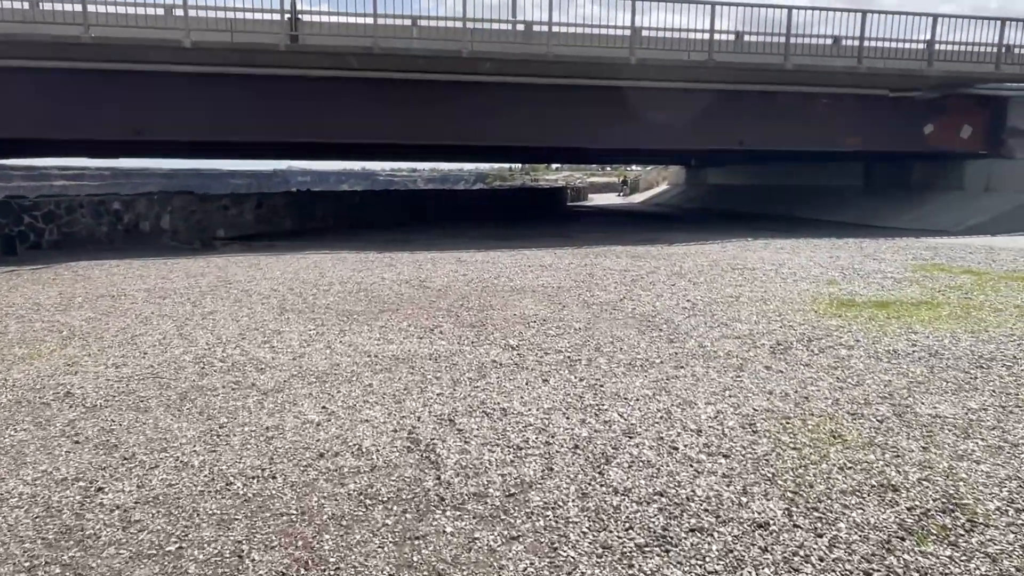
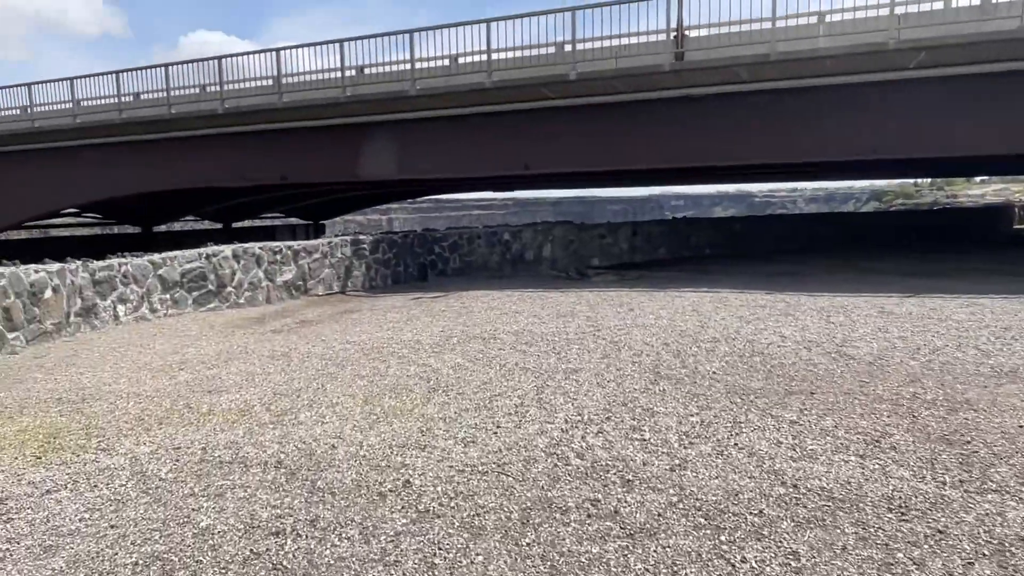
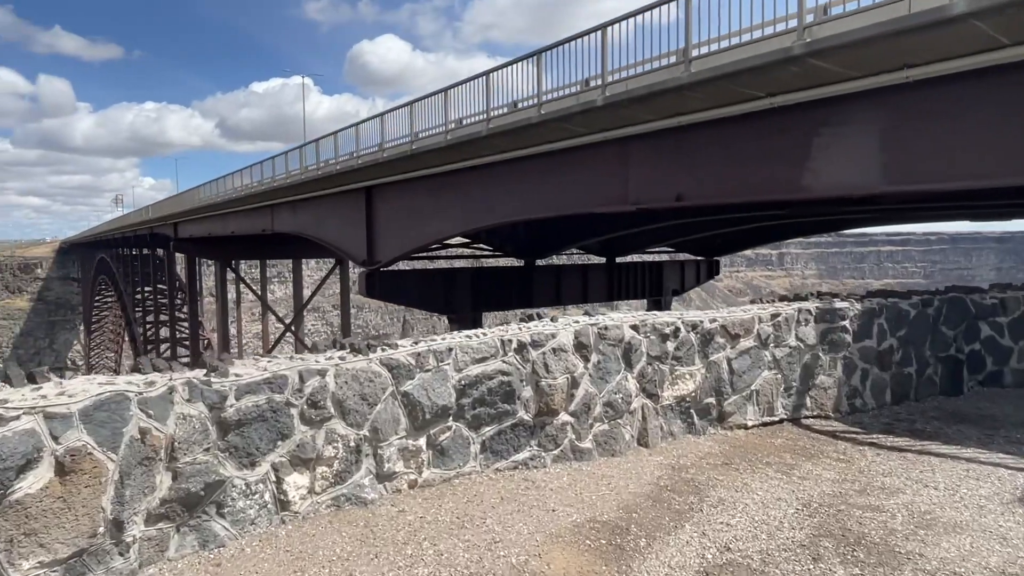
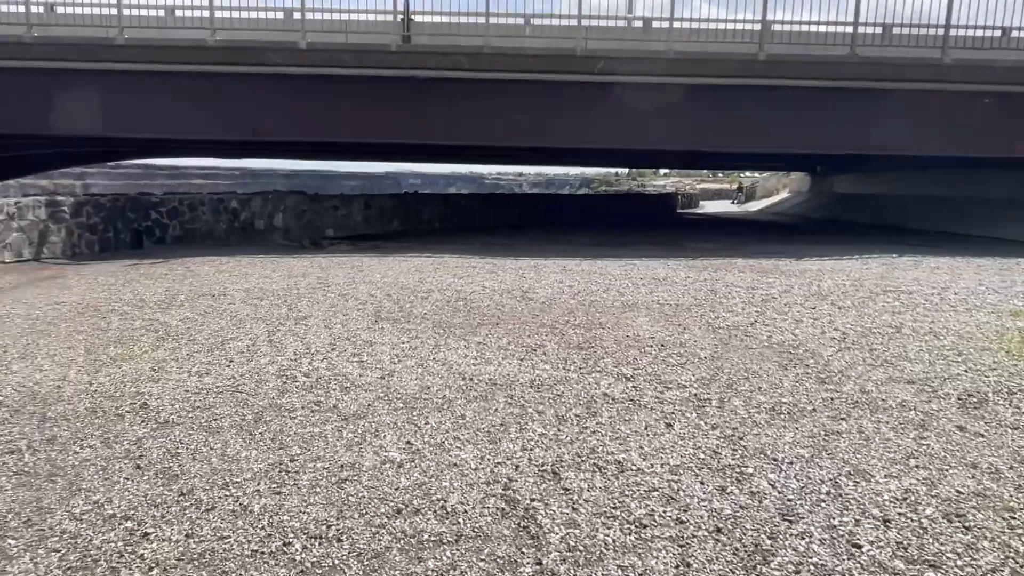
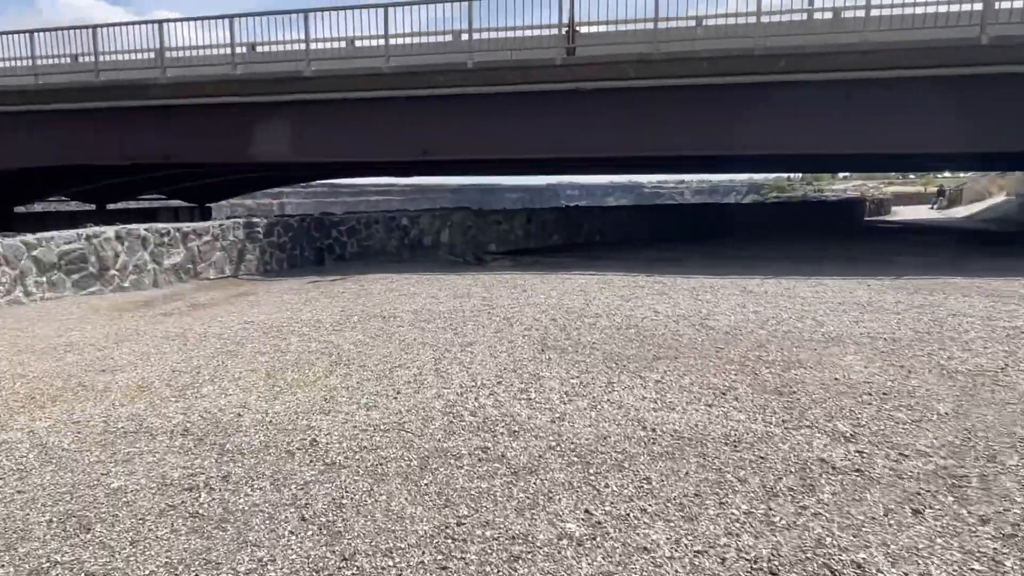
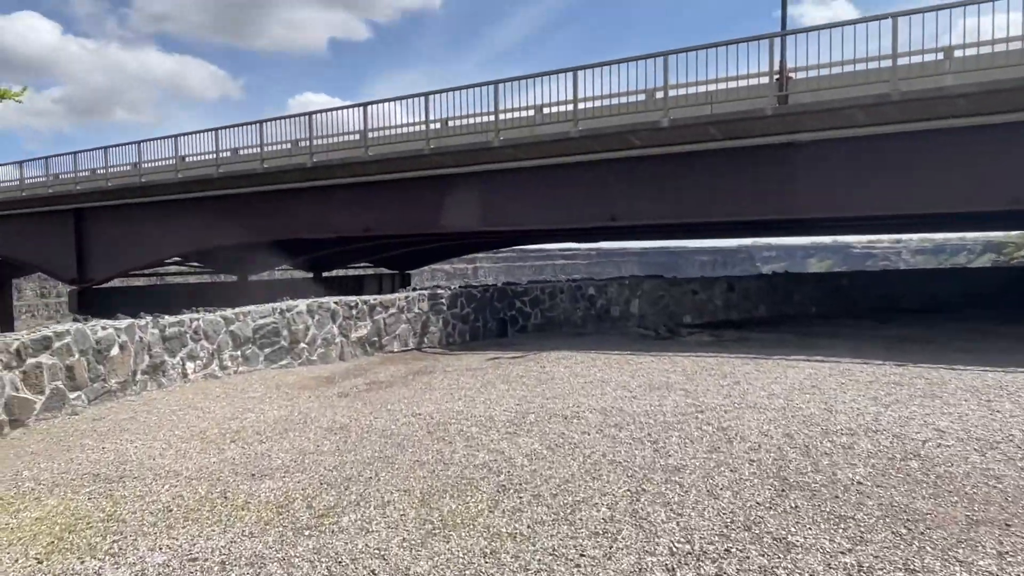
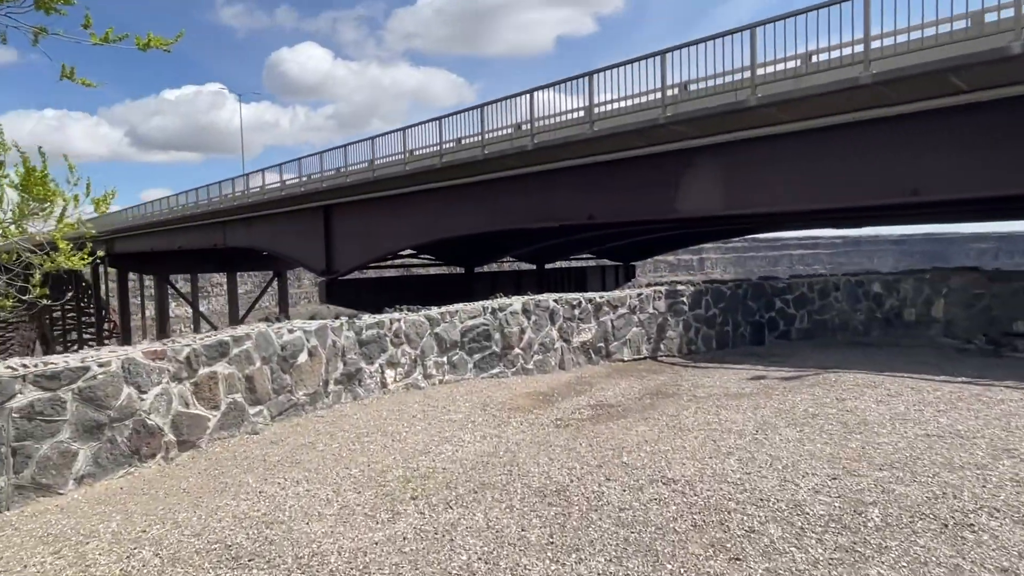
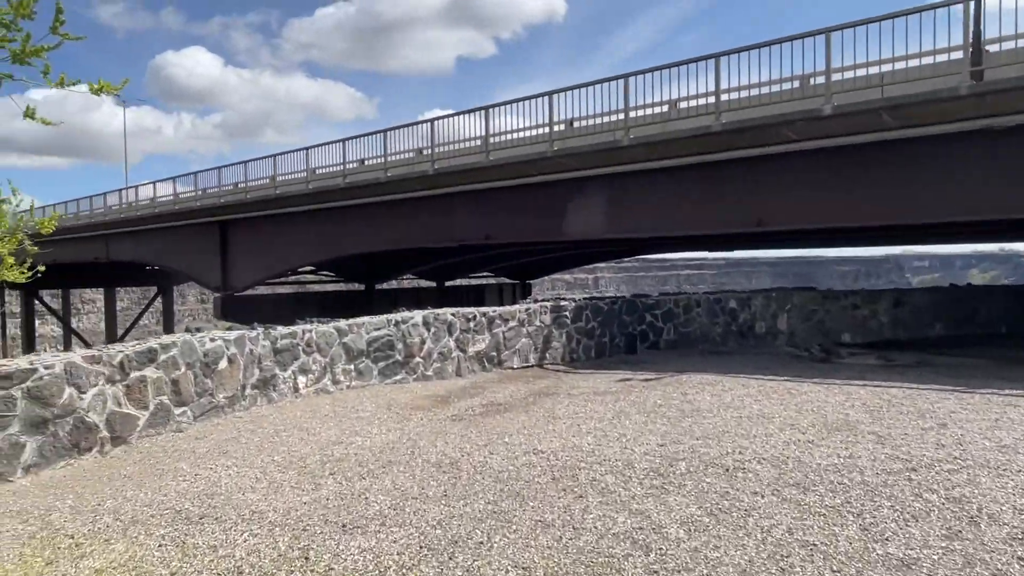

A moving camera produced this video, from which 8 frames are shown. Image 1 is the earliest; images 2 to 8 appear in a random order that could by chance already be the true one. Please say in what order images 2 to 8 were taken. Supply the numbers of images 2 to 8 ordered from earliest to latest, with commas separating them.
4, 5, 2, 6, 8, 7, 3
